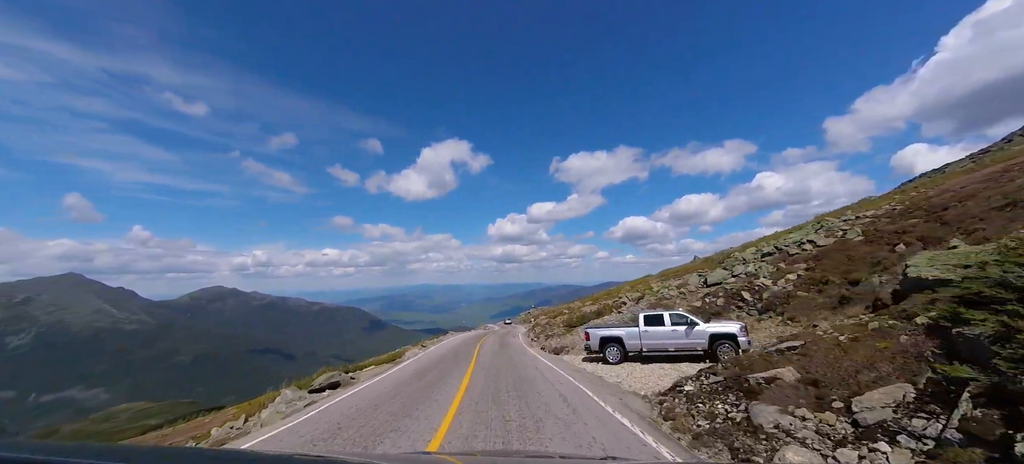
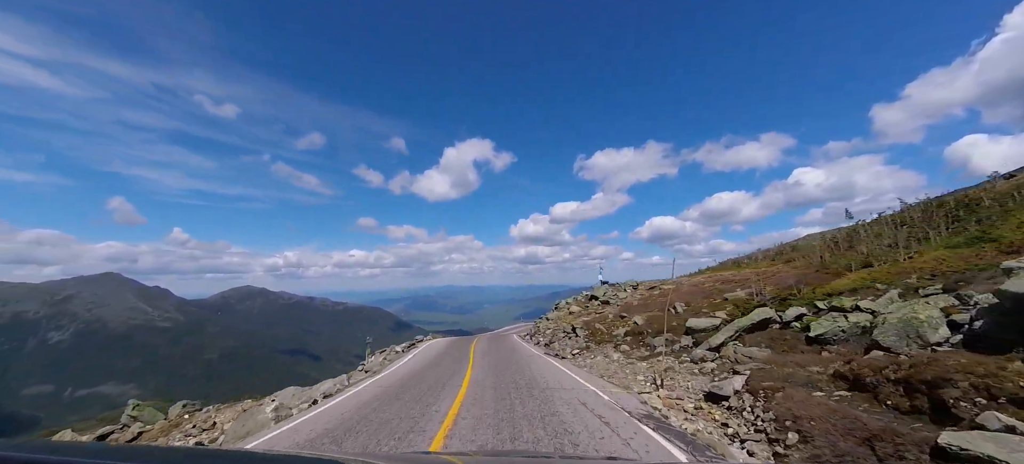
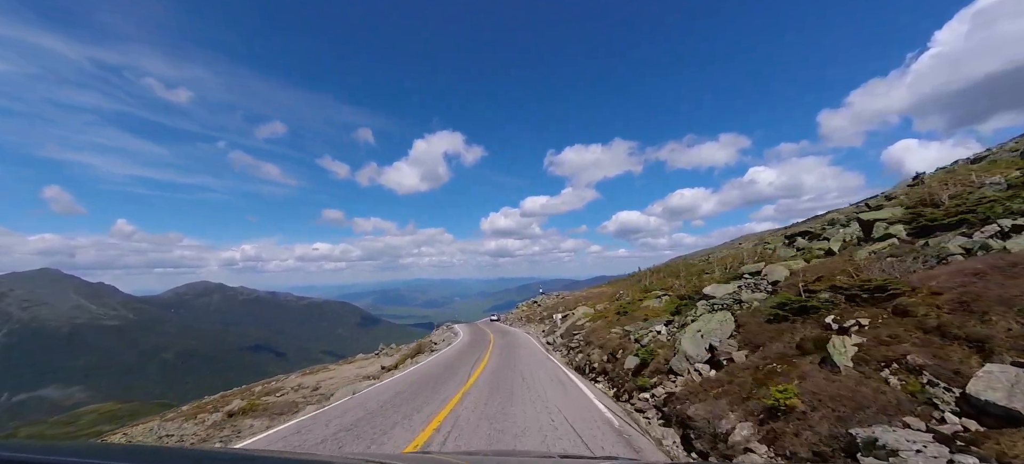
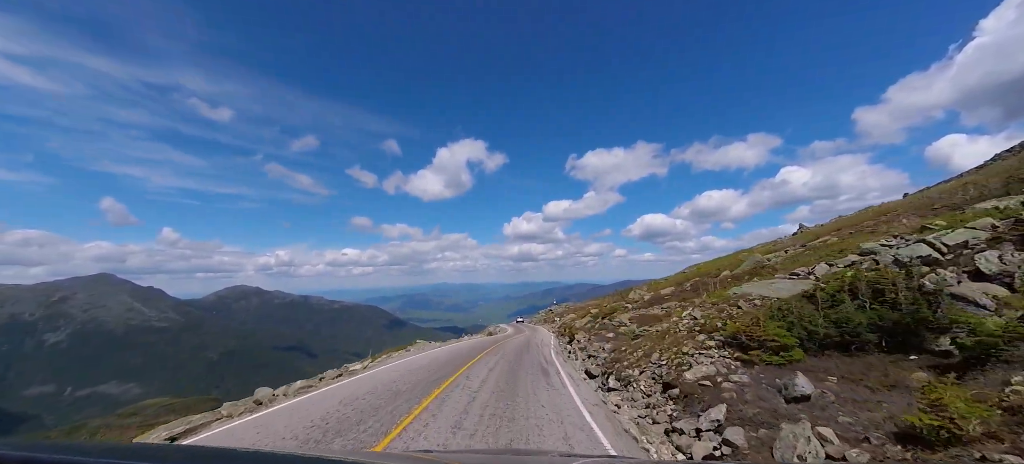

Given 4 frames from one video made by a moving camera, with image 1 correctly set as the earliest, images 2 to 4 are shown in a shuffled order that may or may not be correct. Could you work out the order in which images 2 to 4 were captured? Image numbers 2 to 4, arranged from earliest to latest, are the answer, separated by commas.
4, 3, 2
